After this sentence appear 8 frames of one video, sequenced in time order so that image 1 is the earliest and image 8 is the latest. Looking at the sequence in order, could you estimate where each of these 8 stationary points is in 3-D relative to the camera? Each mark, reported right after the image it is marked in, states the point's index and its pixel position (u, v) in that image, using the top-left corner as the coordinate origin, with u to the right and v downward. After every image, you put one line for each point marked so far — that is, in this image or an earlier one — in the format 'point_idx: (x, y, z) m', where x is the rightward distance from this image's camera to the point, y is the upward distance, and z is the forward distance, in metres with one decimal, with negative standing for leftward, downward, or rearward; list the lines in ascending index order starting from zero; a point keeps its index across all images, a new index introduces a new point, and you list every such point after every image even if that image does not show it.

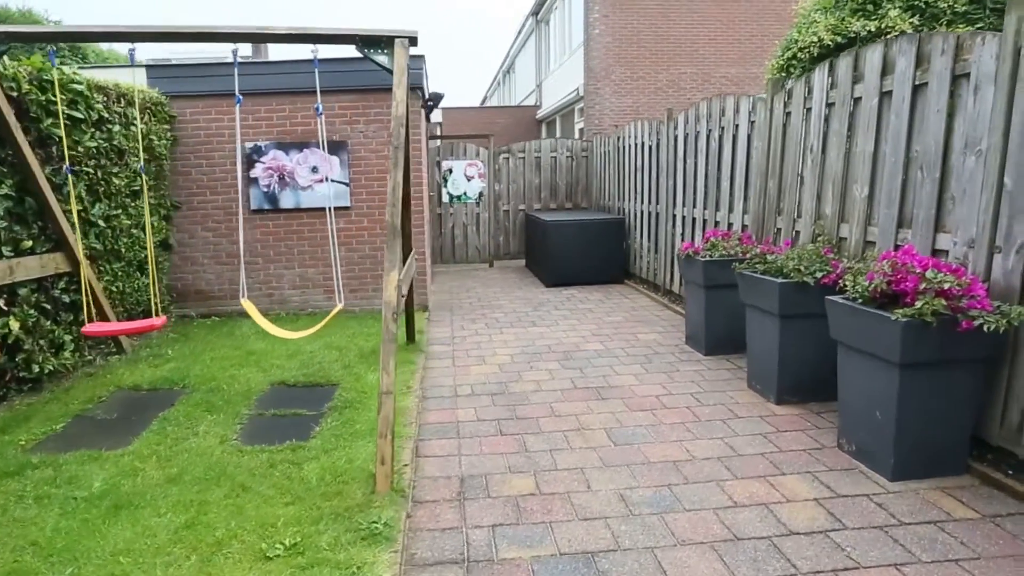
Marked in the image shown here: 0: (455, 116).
0: (-1.3, +3.9, +15.1) m
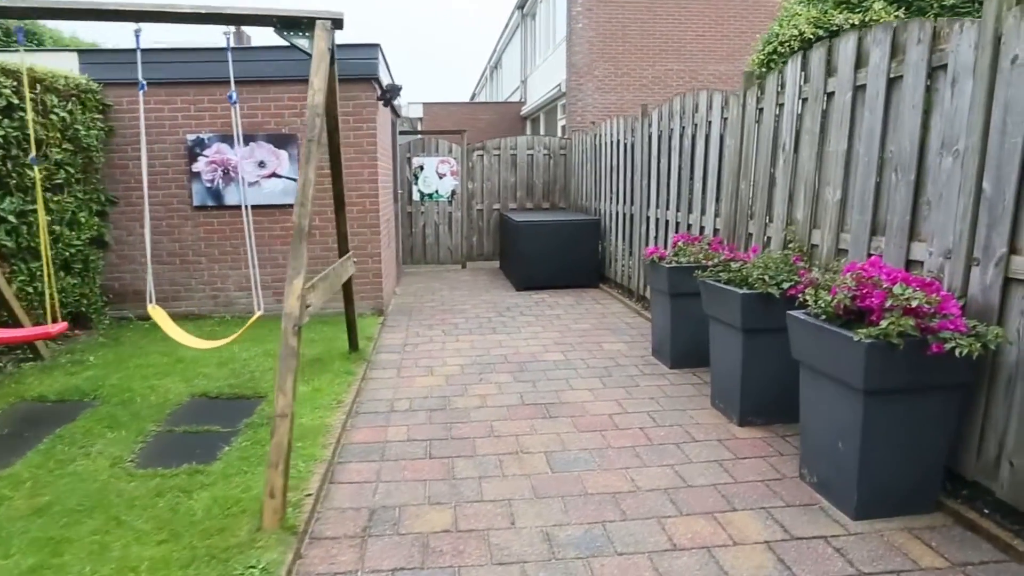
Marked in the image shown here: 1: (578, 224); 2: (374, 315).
0: (-1.7, +3.9, +14.7) m
1: (+0.7, +0.7, +7.5) m
2: (-1.2, -0.2, +5.8) m
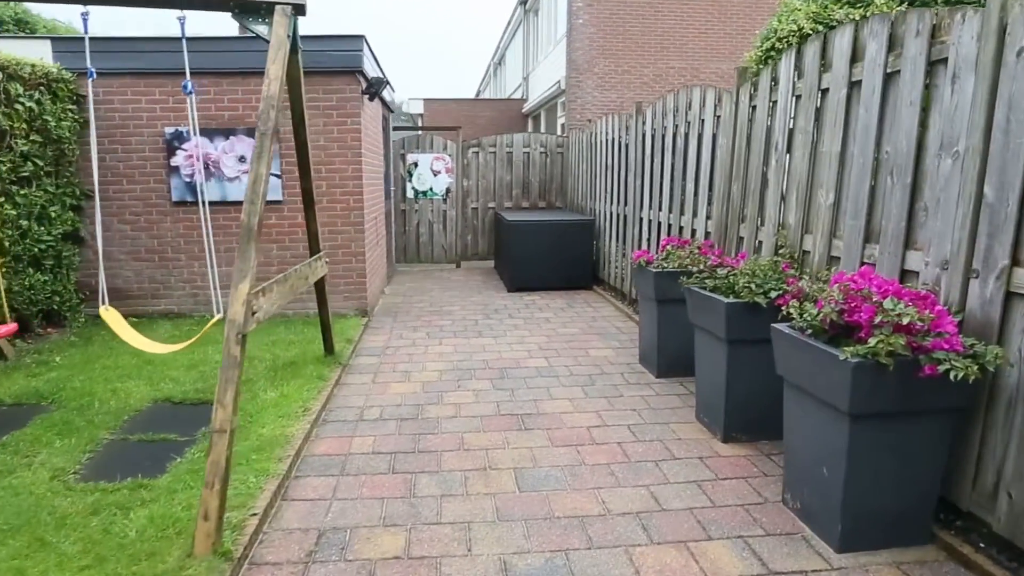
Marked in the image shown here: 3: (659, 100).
0: (-1.6, +3.9, +14.5) m
1: (+0.6, +0.7, +7.3) m
2: (-1.3, -0.2, +5.6) m
3: (+1.2, +1.5, +5.4) m
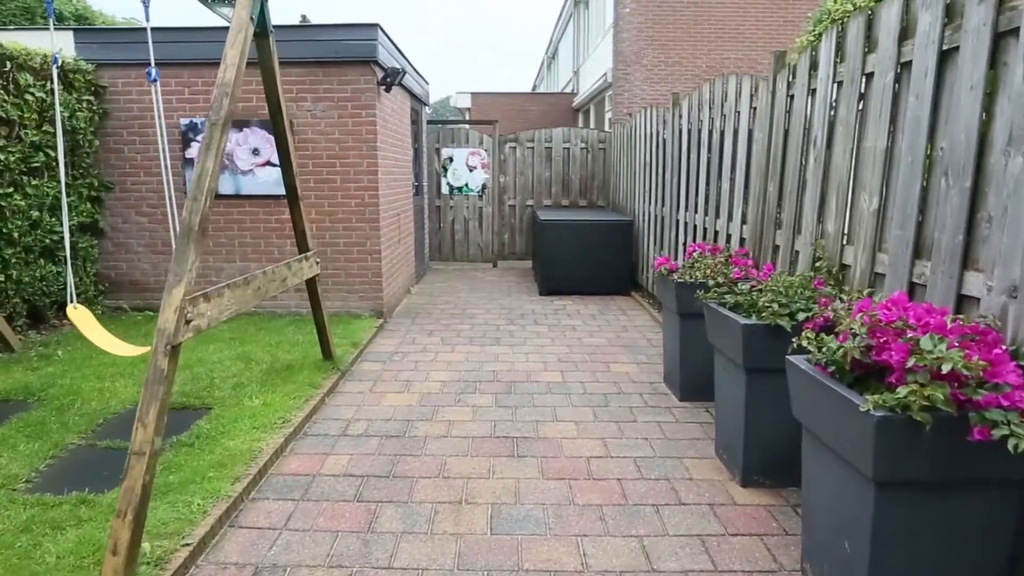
0: (-0.5, +4.0, +14.3) m
1: (+1.0, +0.6, +6.8) m
2: (-1.1, -0.2, +5.4) m
3: (+1.4, +1.5, +4.9) m
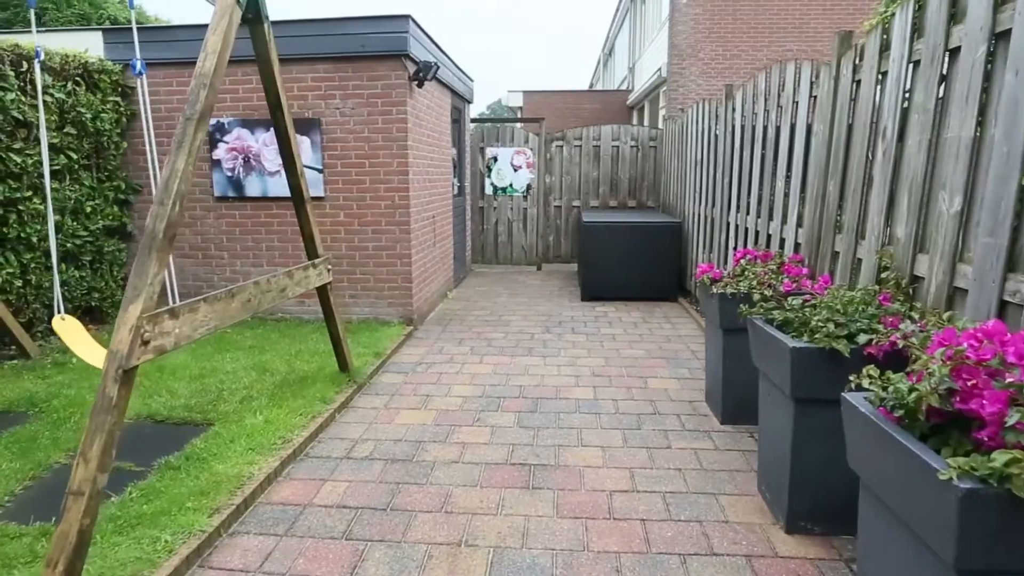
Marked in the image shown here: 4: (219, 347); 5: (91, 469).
0: (+0.6, +3.9, +13.9) m
1: (+1.4, +0.6, +6.4) m
2: (-0.9, -0.3, +5.2) m
3: (+1.6, +1.4, +4.5) m
4: (-2.0, -0.4, +4.5) m
5: (-1.1, -0.5, +1.8) m
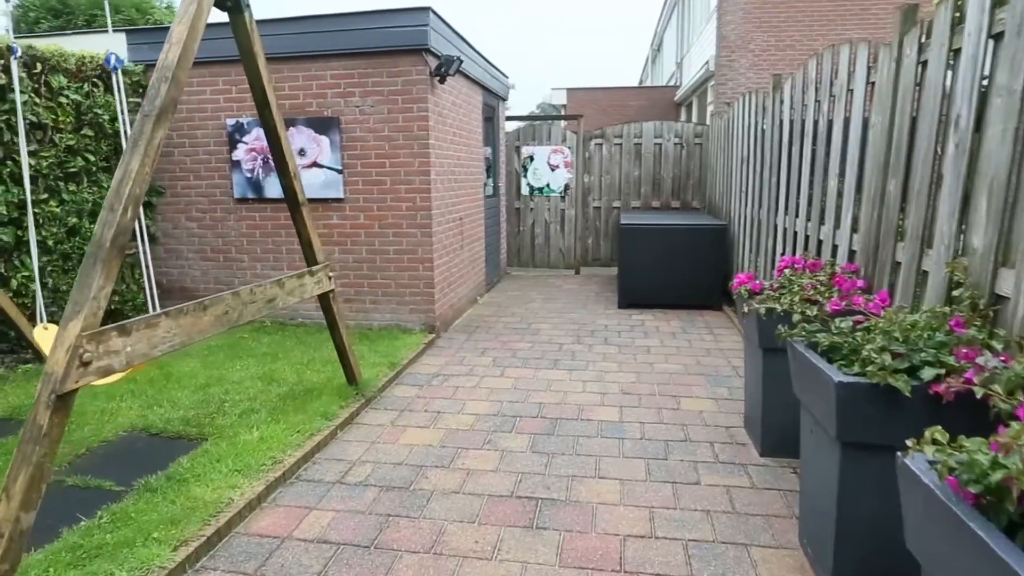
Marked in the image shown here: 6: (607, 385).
0: (+1.5, +3.9, +13.6) m
1: (+1.7, +0.5, +6.0) m
2: (-0.7, -0.3, +4.9) m
3: (+1.8, +1.3, +4.0) m
4: (-1.8, -0.4, +4.3) m
5: (-1.2, -0.5, +1.6) m
6: (+0.6, -0.6, +4.0) m
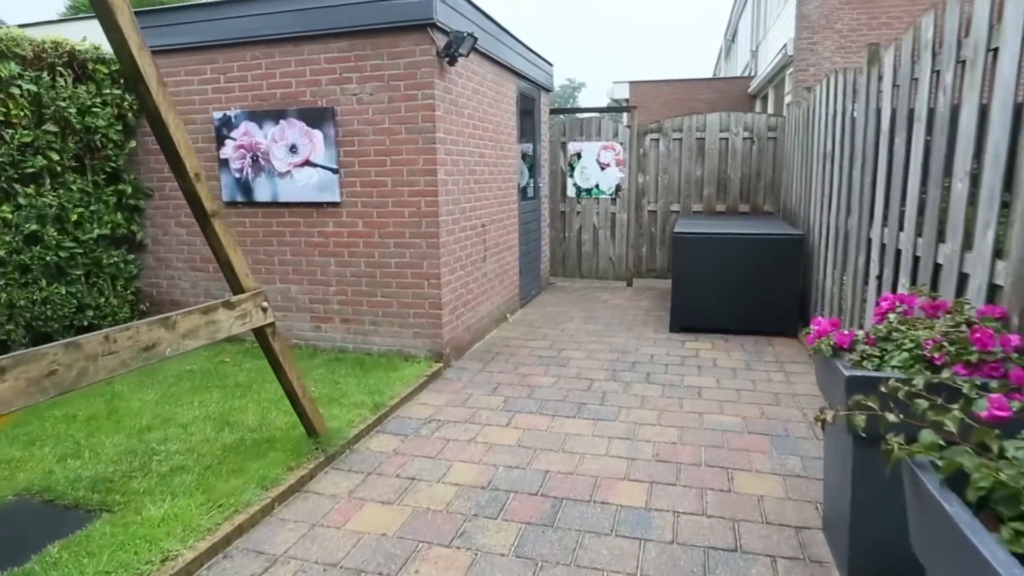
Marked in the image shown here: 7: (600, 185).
0: (+2.7, +3.7, +12.5) m
1: (+1.9, +0.3, +5.0) m
2: (-0.5, -0.5, +4.2) m
3: (+1.8, +1.1, +3.0) m
4: (-1.8, -0.5, +3.7) m
5: (-1.4, -0.6, +0.9) m
6: (+0.6, -0.7, +3.1) m
7: (+0.9, +1.1, +6.9) m
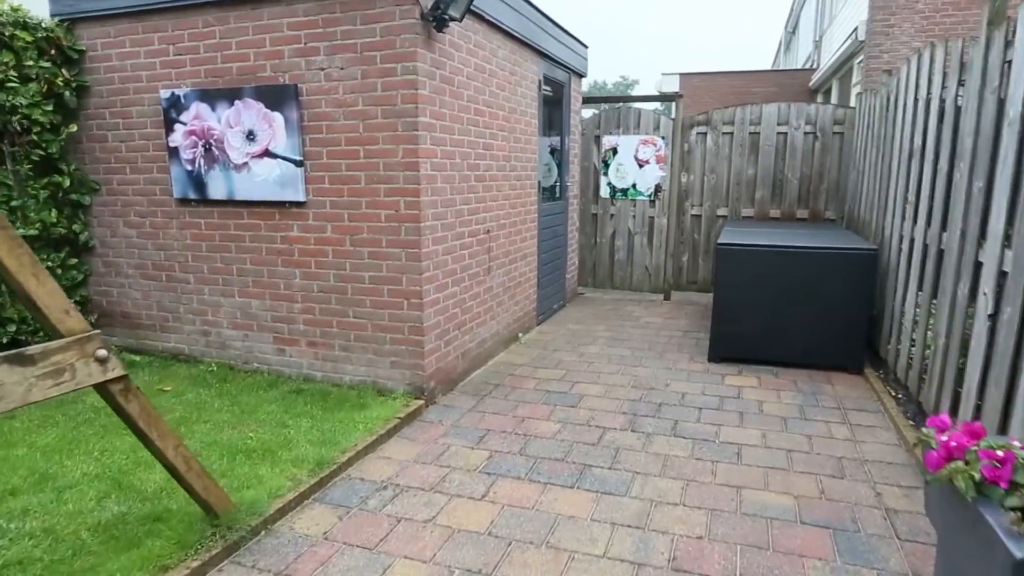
0: (+3.3, +3.5, +11.5) m
1: (+2.0, +0.2, +4.0) m
2: (-0.6, -0.6, +3.4) m
3: (+1.7, +1.0, +2.1) m
4: (-1.8, -0.6, +3.0) m
5: (-1.7, -0.7, +0.2) m
6: (+0.5, -0.9, +2.3) m
7: (+1.1, +0.9, +6.0) m
